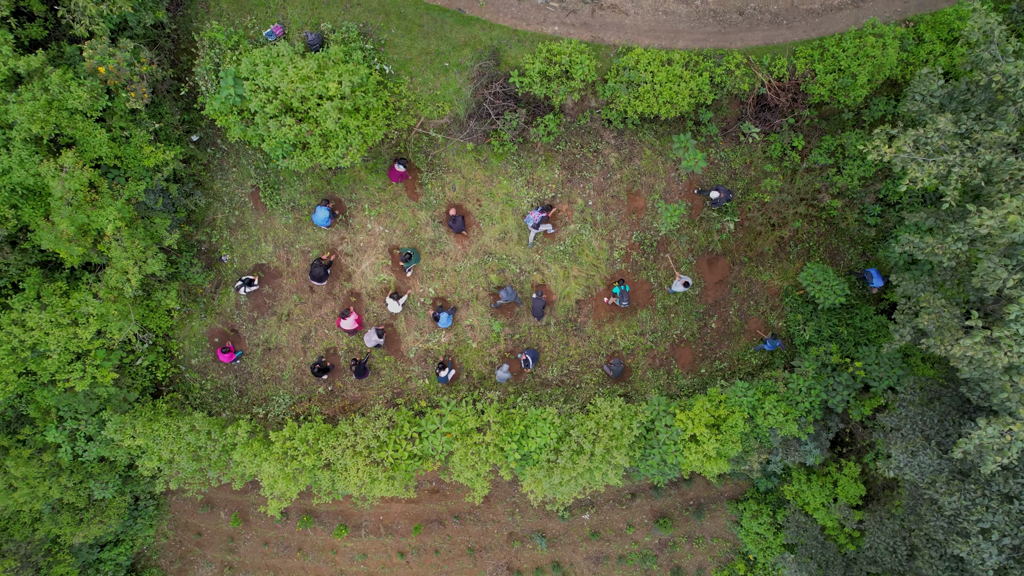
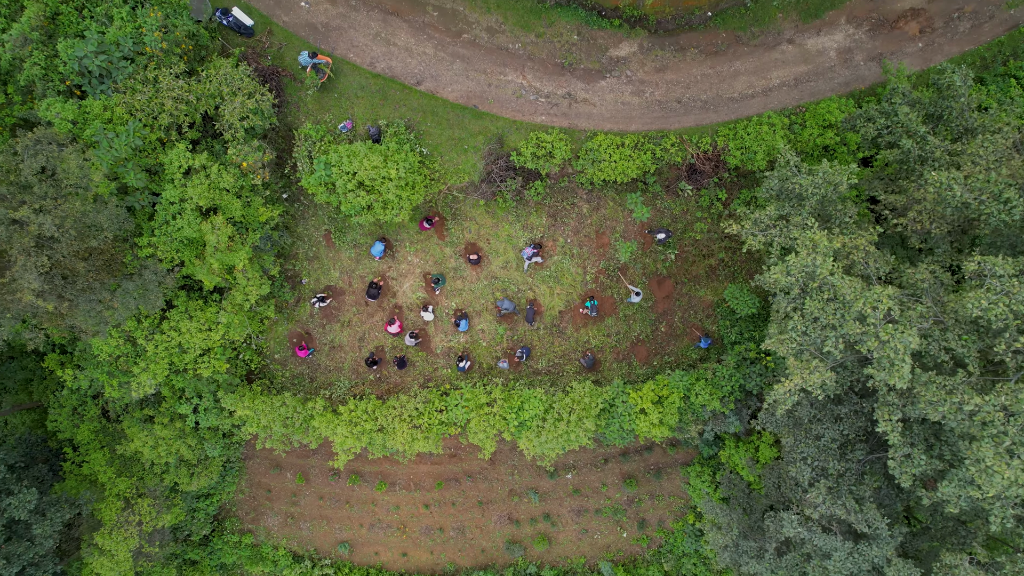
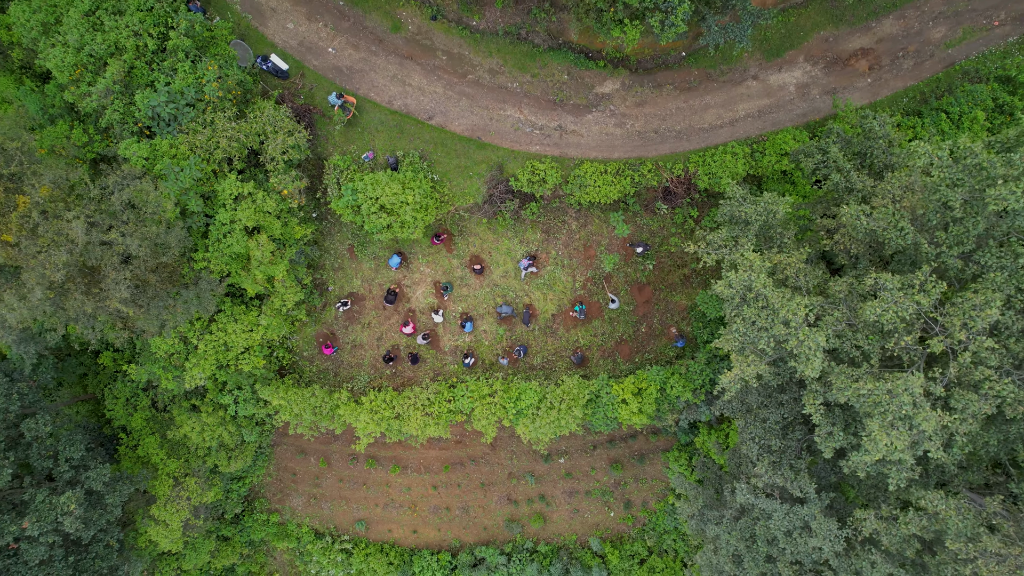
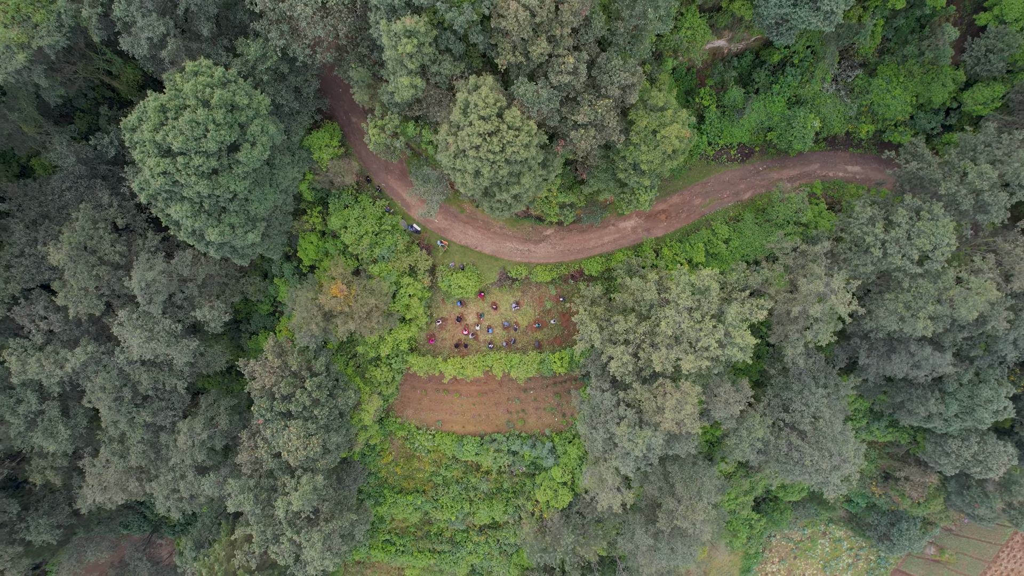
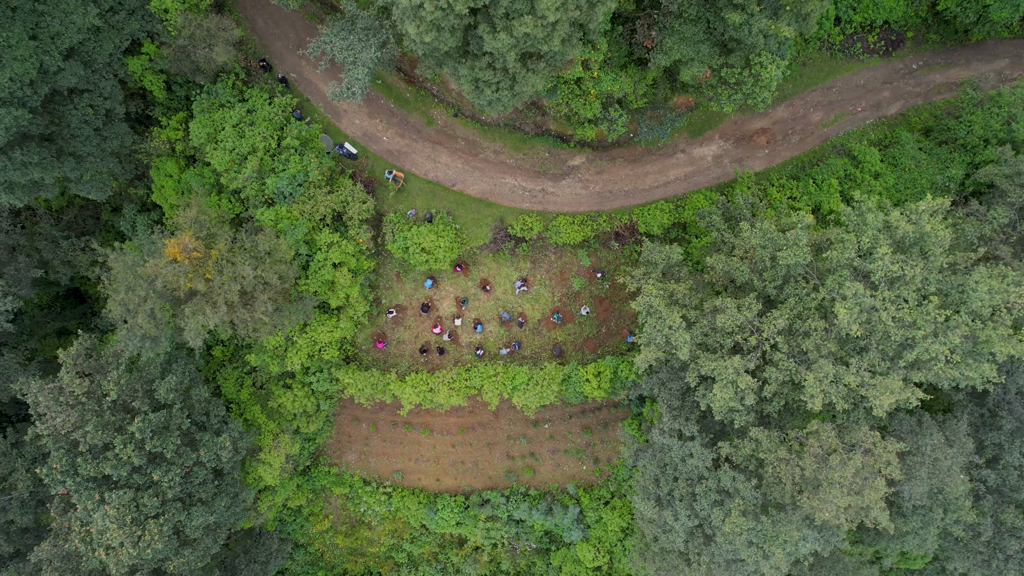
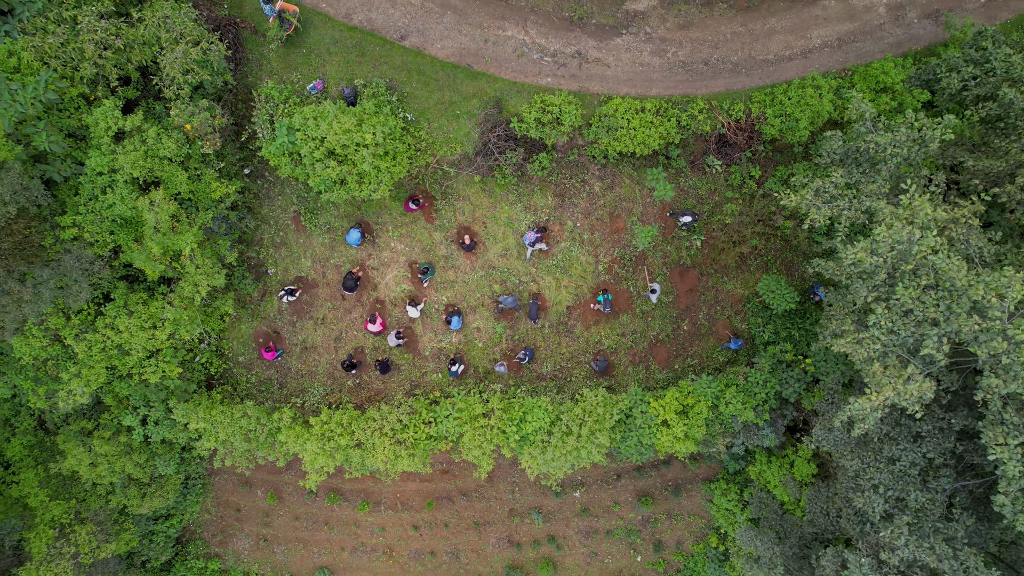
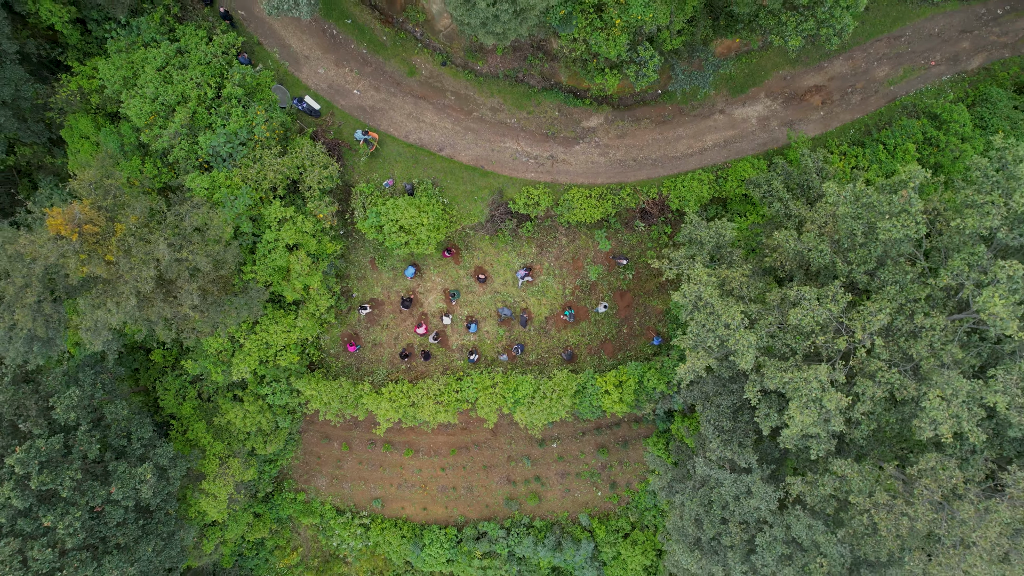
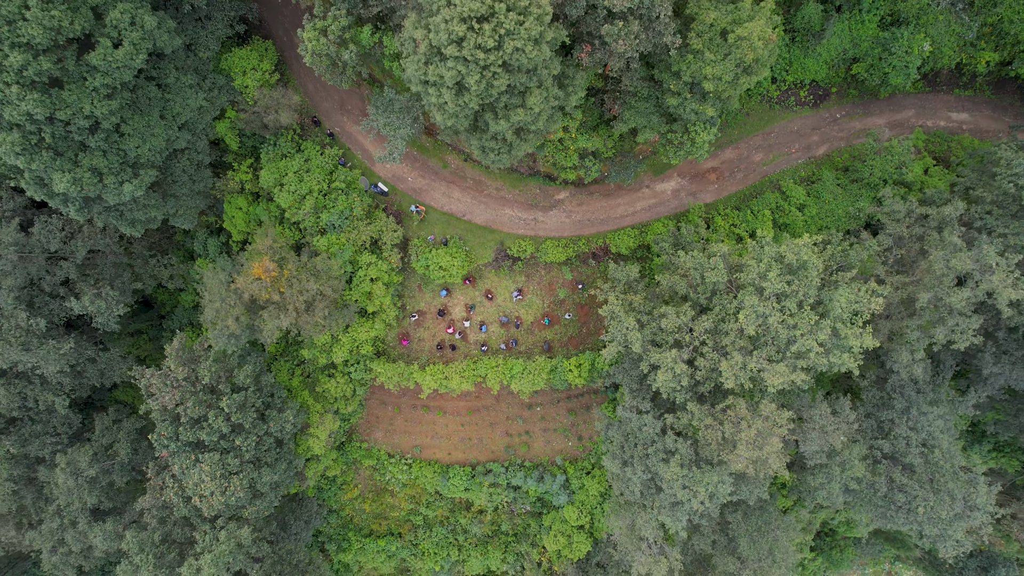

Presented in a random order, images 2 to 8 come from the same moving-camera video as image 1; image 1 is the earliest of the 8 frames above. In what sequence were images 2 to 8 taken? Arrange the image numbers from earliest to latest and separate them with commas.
6, 2, 3, 7, 5, 8, 4
